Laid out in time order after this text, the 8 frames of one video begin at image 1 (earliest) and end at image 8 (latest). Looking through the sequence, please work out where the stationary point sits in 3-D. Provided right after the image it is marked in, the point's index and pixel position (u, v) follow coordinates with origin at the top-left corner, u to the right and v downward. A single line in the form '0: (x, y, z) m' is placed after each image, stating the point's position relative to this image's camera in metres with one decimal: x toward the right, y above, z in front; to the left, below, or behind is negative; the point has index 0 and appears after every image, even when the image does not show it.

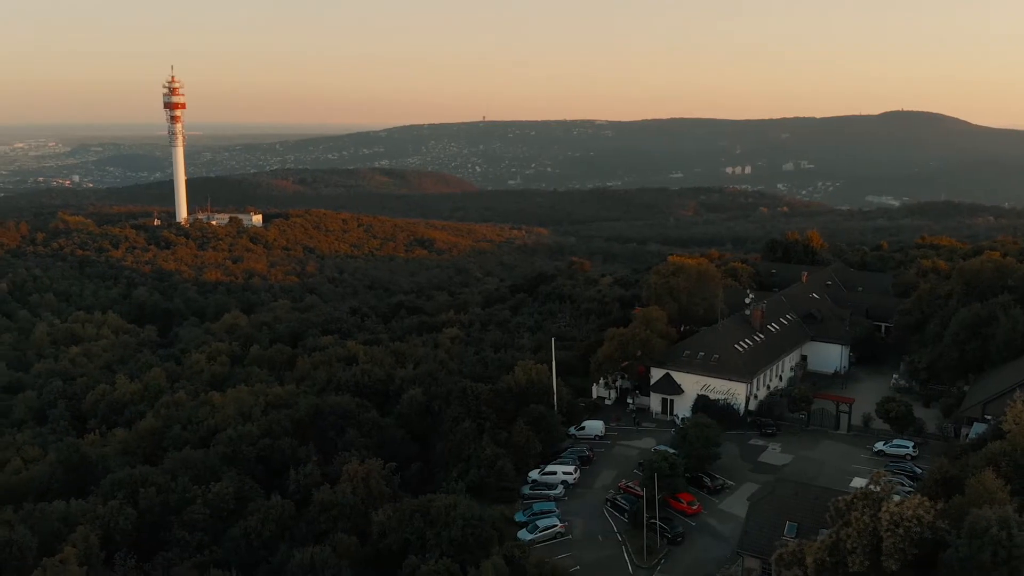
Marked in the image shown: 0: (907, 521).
0: (+6.8, -4.0, +17.2) m
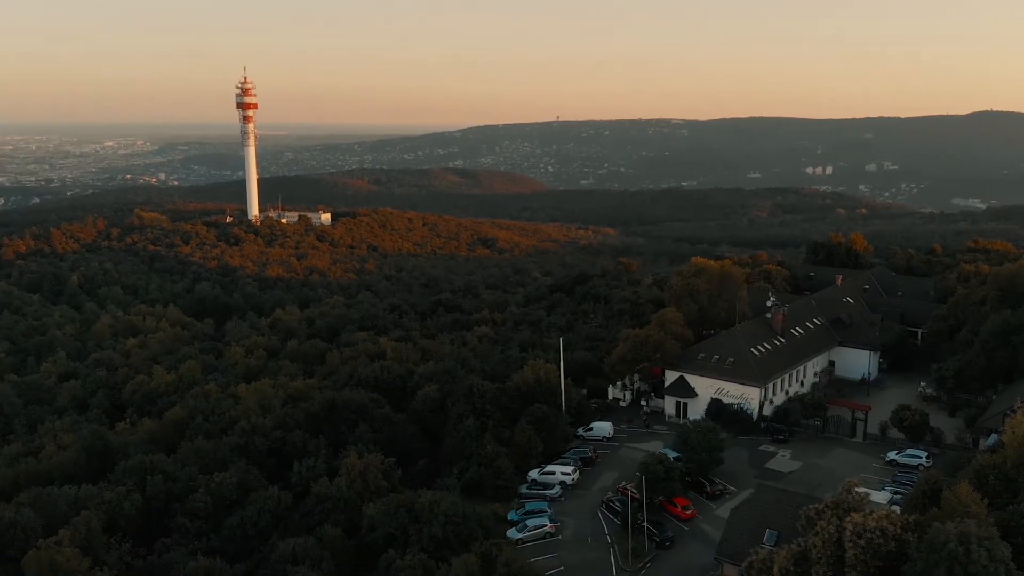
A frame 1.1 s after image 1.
0: (+6.0, -4.1, +16.7) m
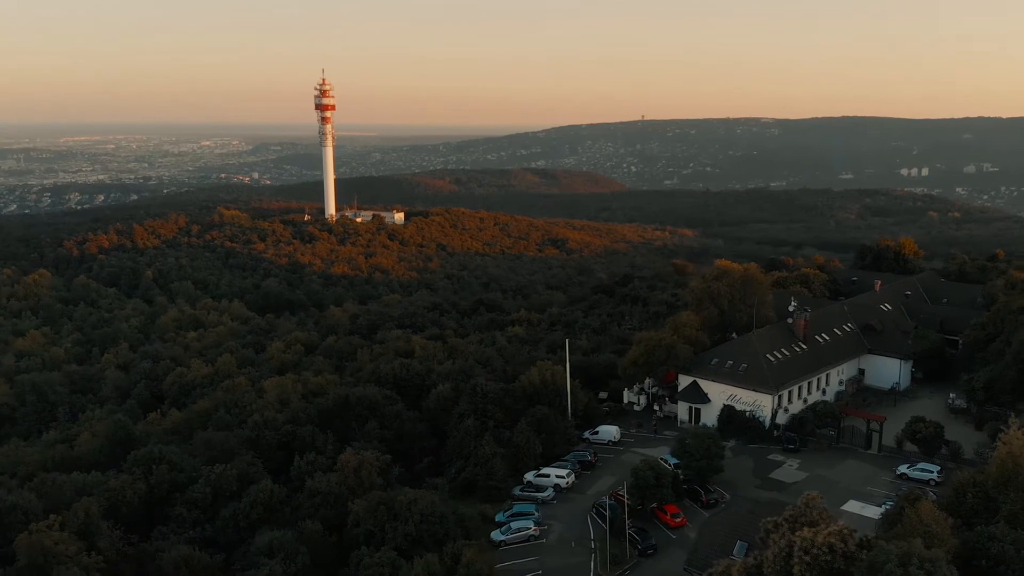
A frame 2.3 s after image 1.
0: (+4.9, -4.2, +16.1) m
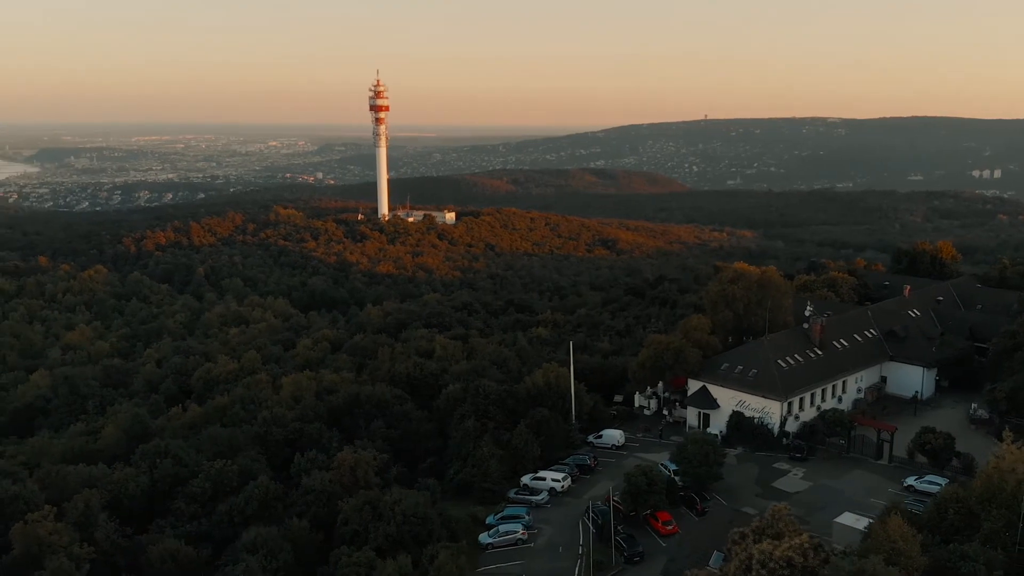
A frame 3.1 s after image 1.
0: (+4.1, -4.3, +15.6) m
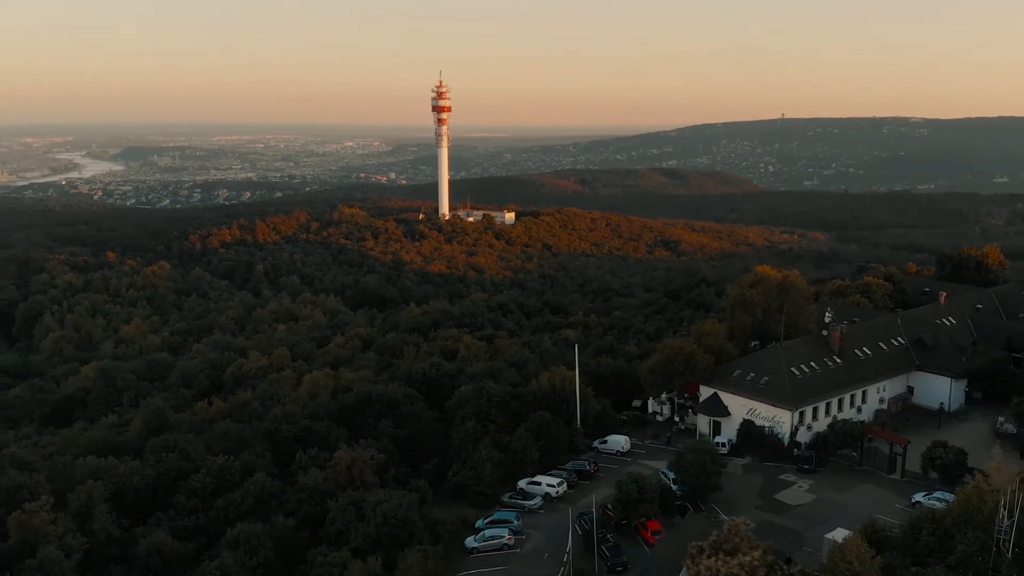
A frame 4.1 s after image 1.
0: (+3.1, -4.4, +15.0) m
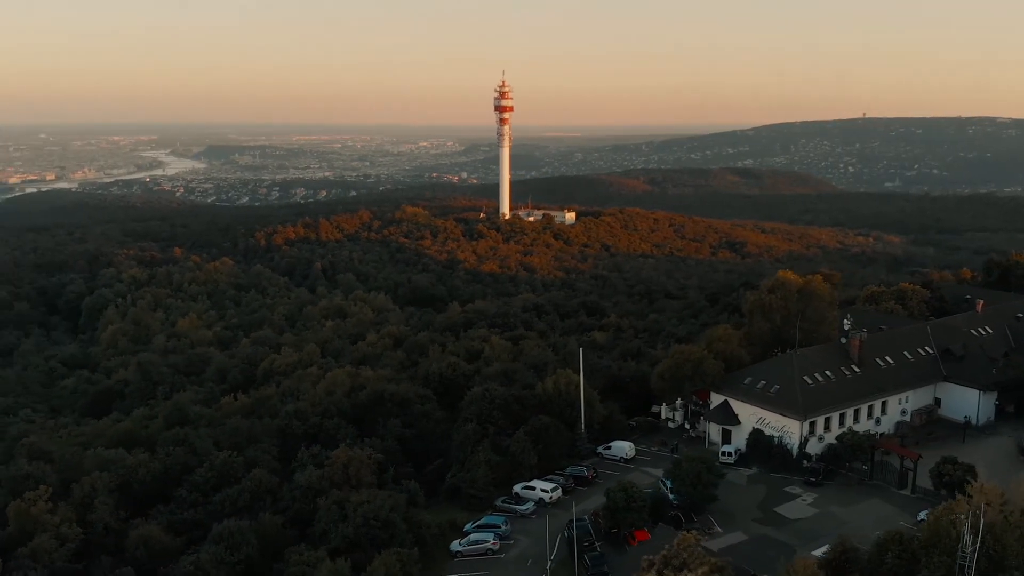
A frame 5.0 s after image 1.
0: (+2.1, -4.4, +14.5) m
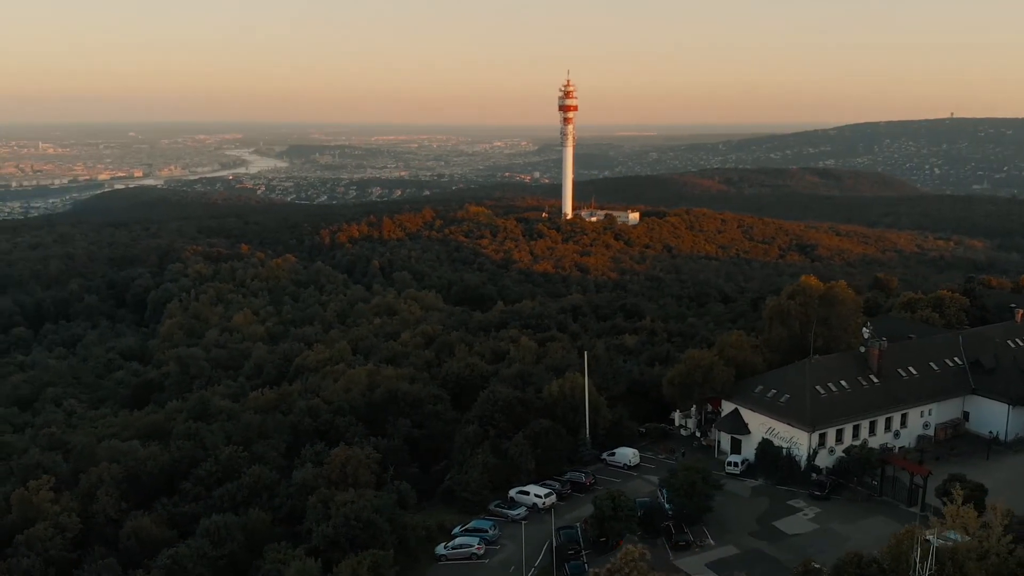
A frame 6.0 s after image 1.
0: (+1.1, -4.5, +14.0) m
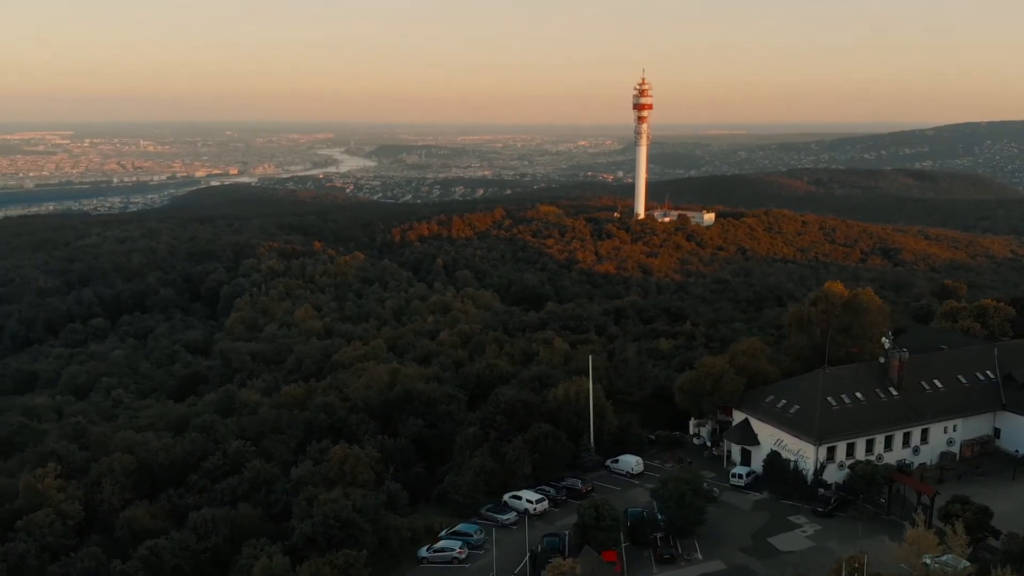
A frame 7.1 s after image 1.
0: (-0.2, -4.5, +13.5) m
